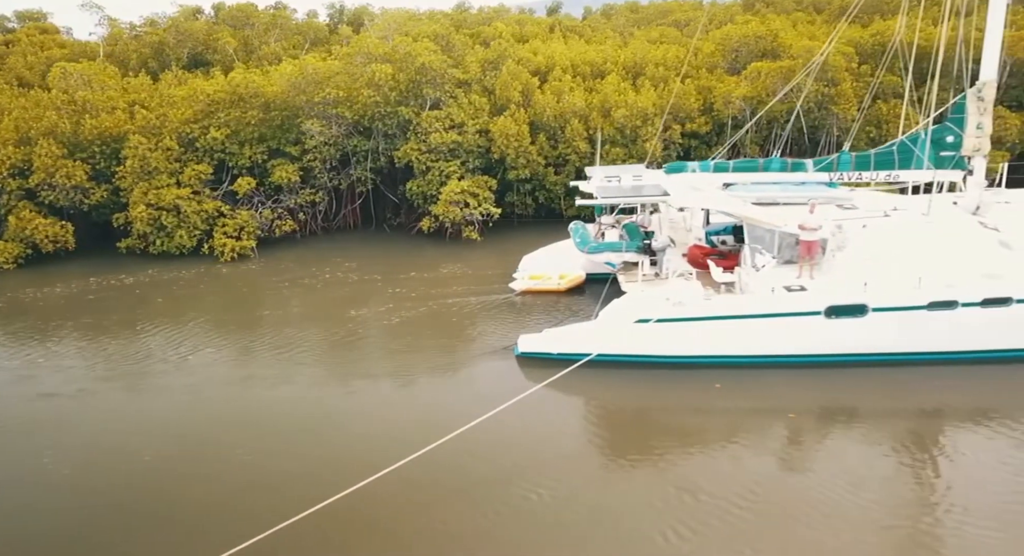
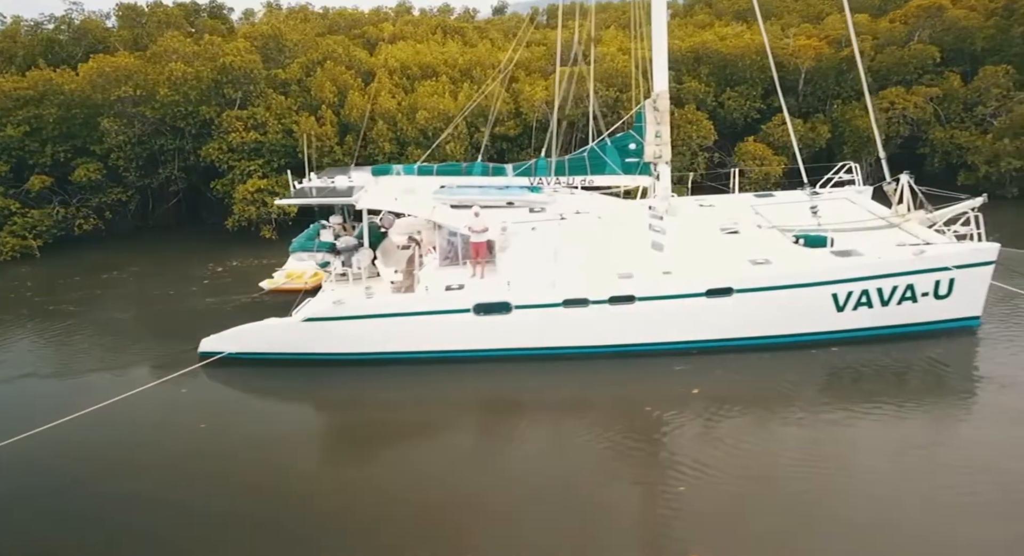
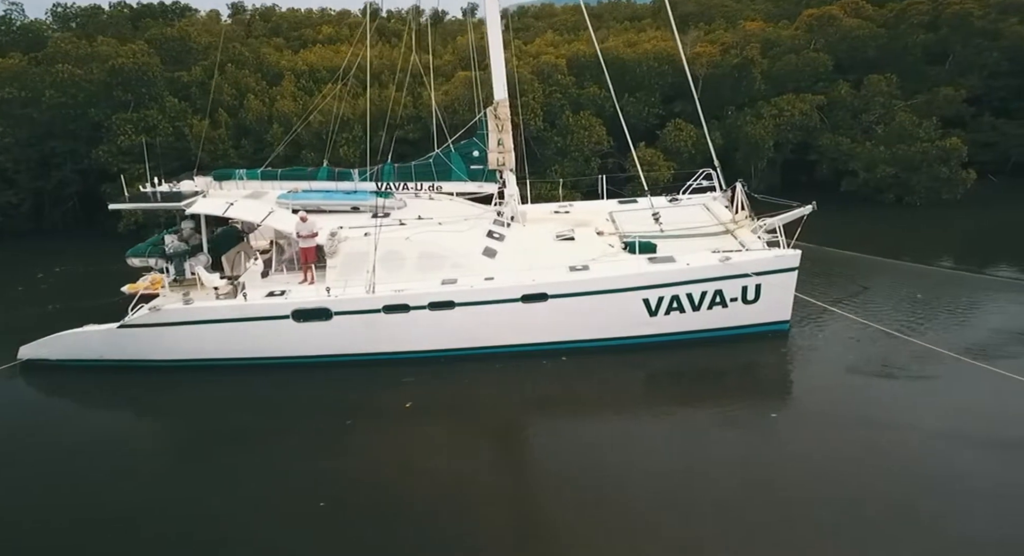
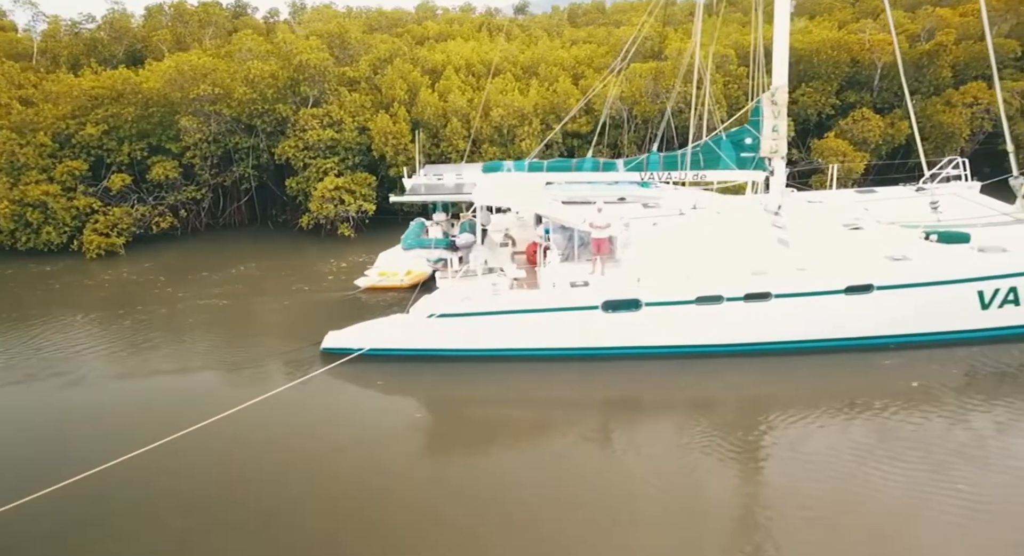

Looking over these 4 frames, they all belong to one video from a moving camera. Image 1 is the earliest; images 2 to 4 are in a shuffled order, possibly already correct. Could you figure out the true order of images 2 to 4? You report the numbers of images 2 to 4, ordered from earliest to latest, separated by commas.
4, 2, 3
